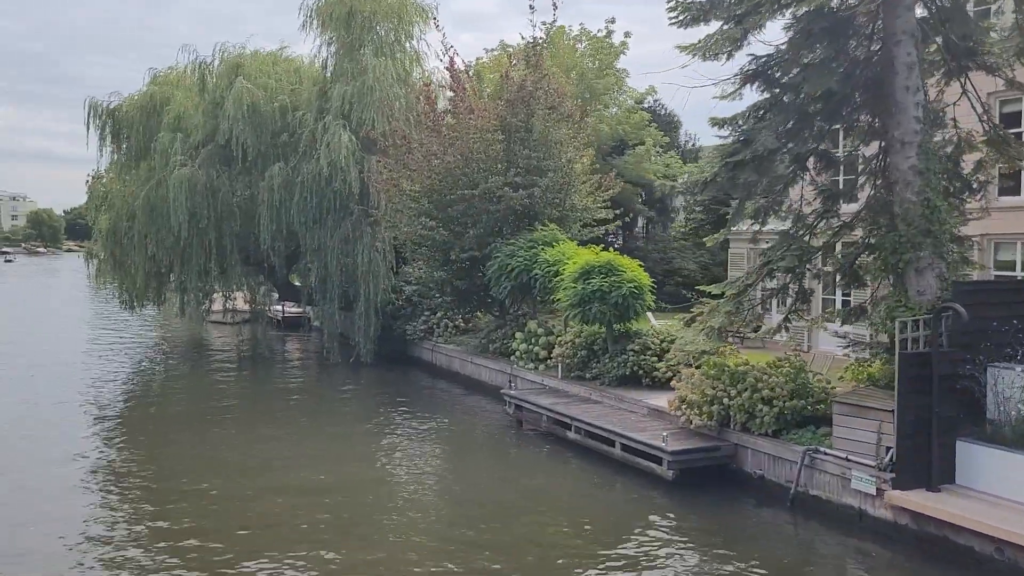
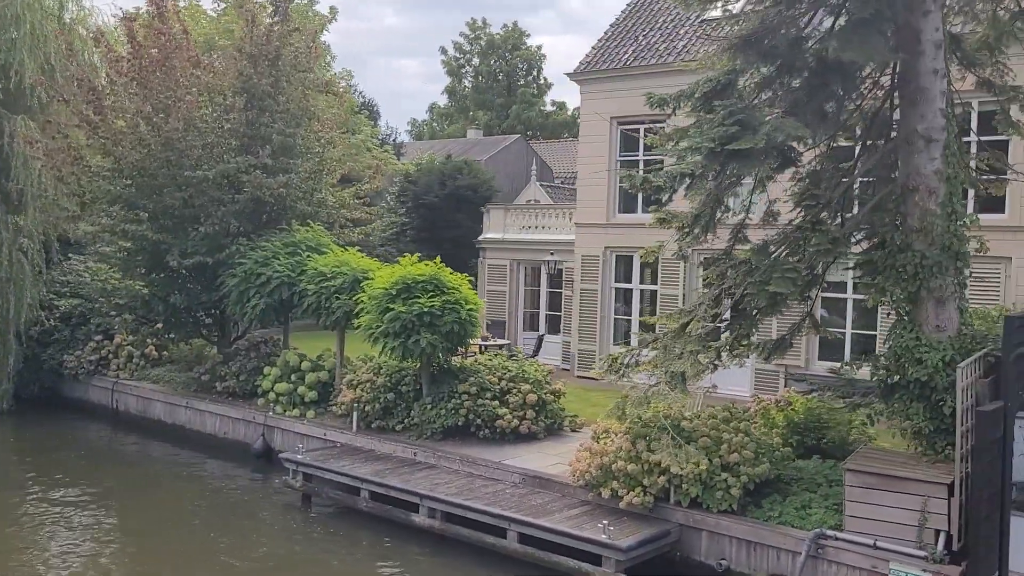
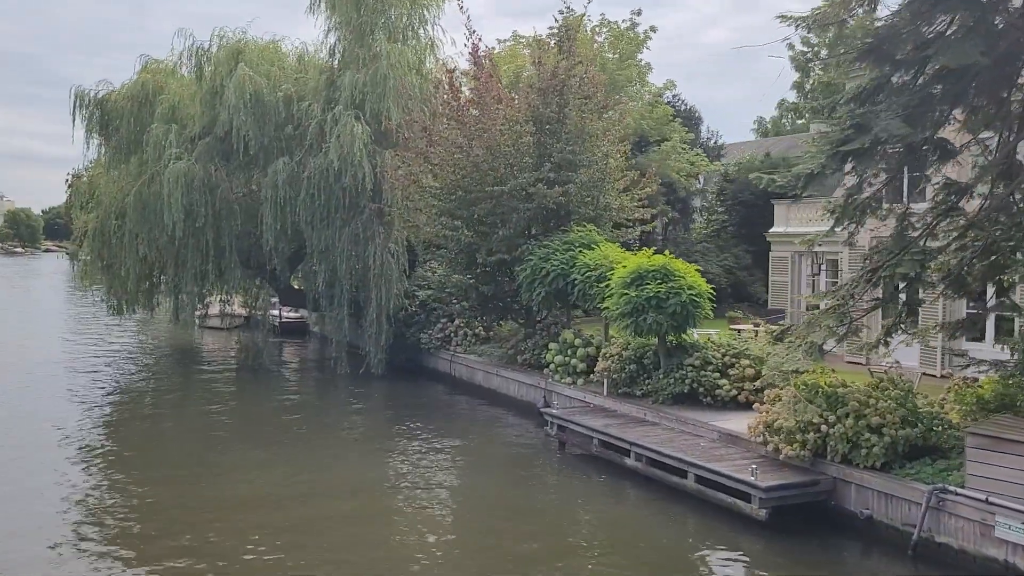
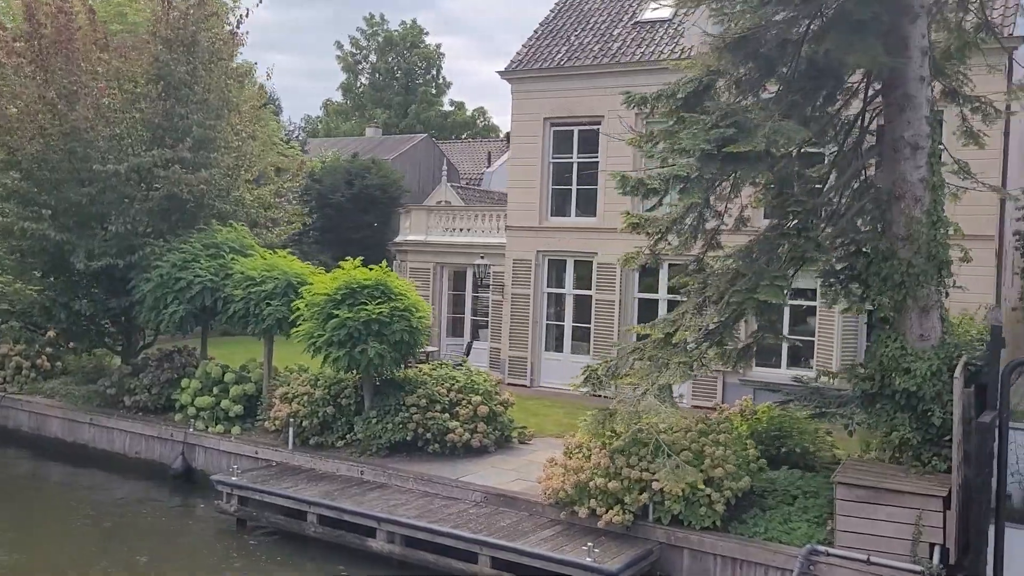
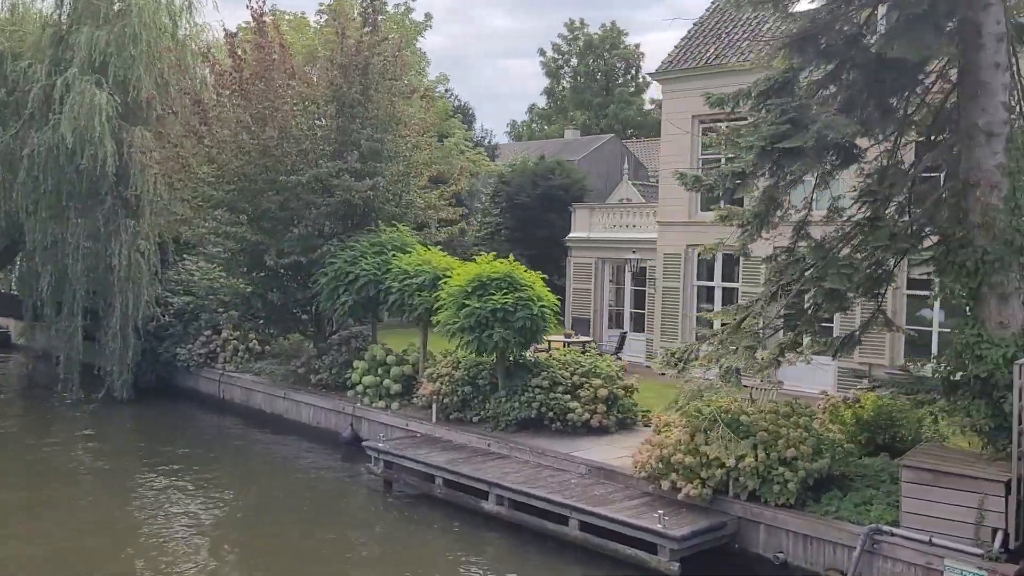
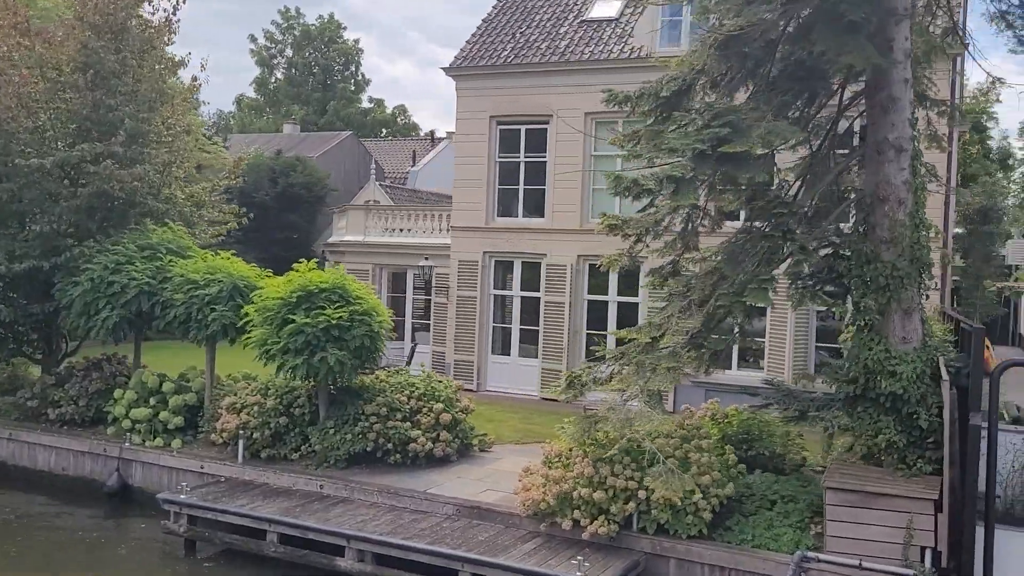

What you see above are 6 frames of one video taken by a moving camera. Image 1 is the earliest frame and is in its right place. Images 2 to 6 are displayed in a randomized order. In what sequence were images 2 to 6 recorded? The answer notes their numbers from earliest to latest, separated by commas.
3, 5, 2, 4, 6
